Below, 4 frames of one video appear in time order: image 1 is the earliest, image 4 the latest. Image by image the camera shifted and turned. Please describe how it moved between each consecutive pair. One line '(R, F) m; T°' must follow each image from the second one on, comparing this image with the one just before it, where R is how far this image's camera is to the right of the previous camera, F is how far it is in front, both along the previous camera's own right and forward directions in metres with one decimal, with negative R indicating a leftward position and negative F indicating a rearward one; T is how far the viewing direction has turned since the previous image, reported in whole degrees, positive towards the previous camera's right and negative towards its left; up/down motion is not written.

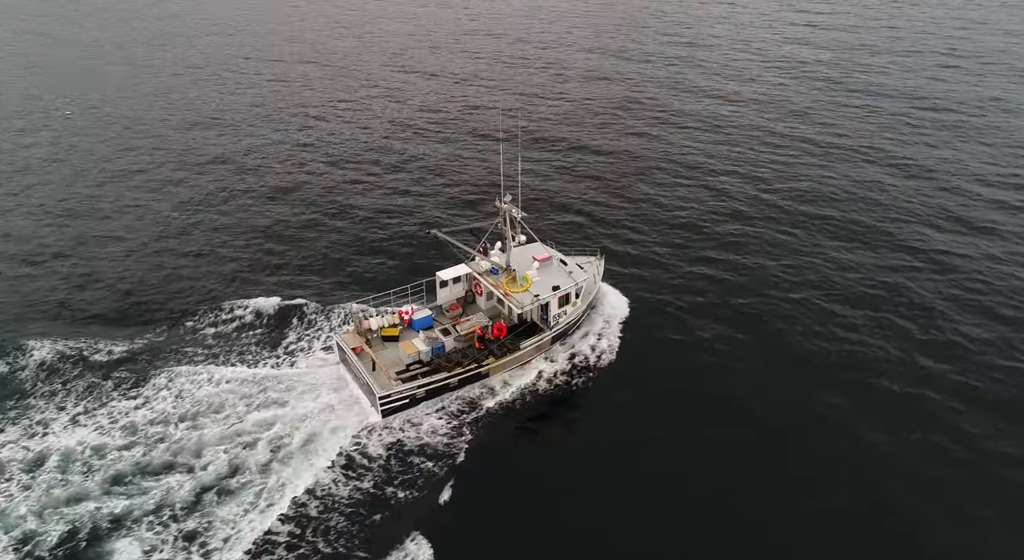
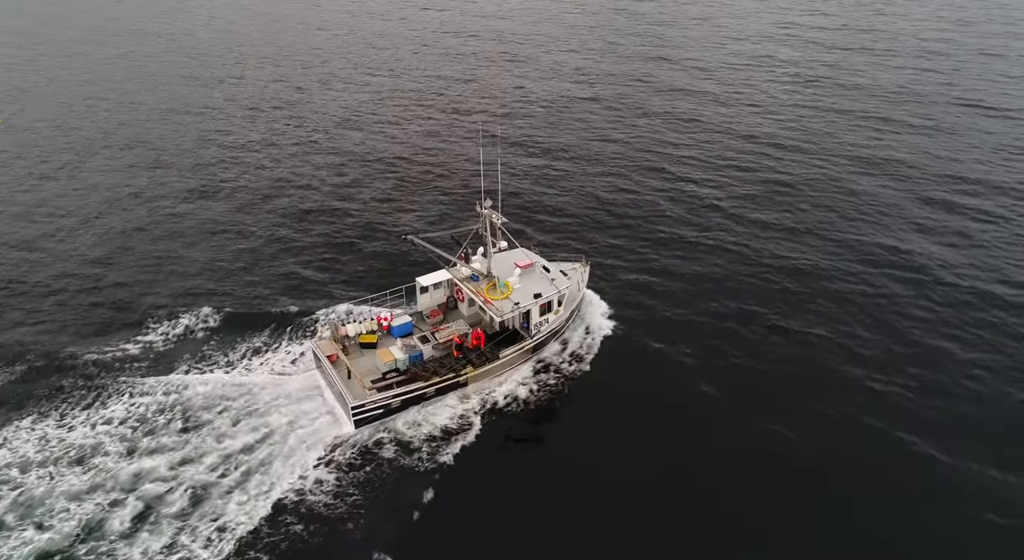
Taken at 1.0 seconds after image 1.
(+1.4, +1.1) m; 0°
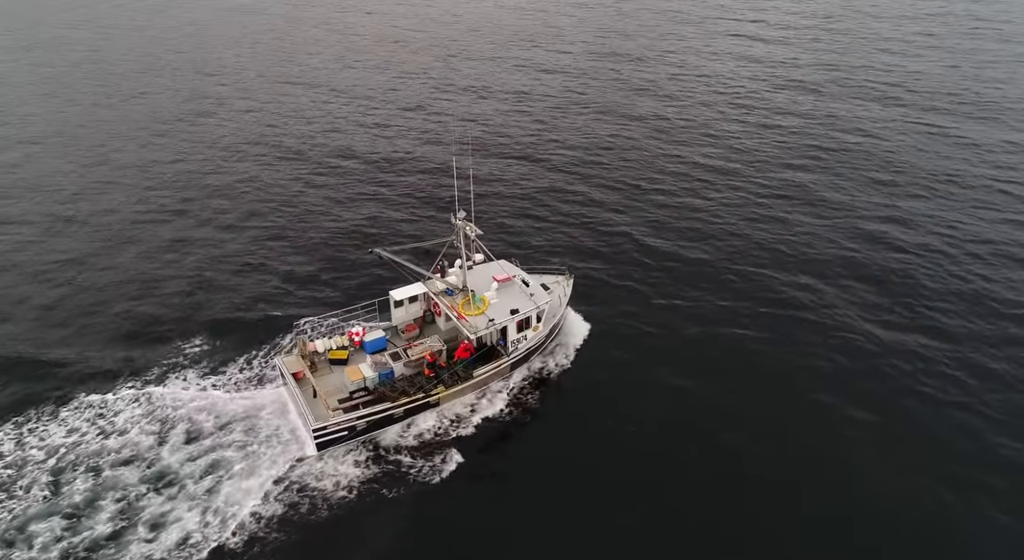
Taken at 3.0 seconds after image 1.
(+2.1, +2.1) m; -1°
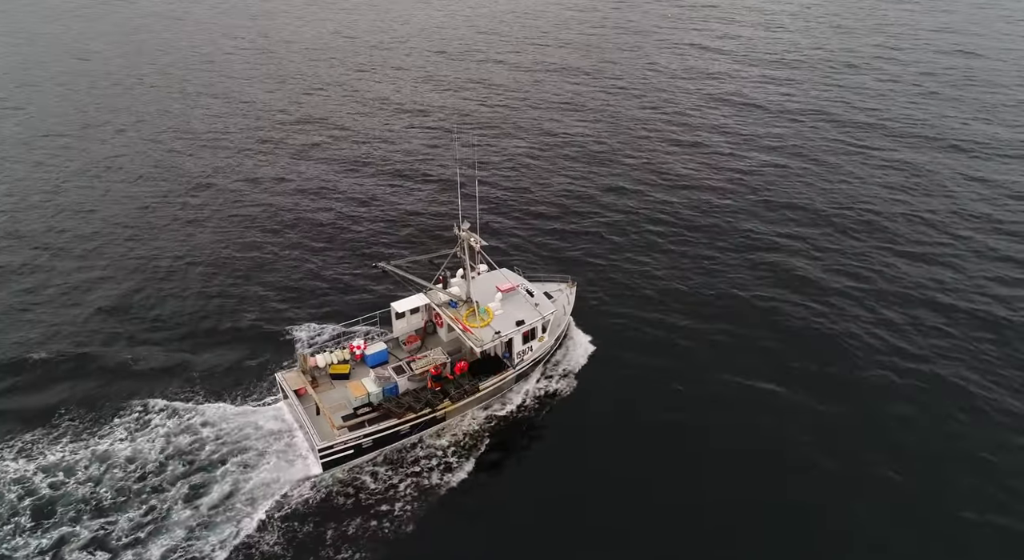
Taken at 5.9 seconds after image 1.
(-1.4, +0.7) m; +1°
